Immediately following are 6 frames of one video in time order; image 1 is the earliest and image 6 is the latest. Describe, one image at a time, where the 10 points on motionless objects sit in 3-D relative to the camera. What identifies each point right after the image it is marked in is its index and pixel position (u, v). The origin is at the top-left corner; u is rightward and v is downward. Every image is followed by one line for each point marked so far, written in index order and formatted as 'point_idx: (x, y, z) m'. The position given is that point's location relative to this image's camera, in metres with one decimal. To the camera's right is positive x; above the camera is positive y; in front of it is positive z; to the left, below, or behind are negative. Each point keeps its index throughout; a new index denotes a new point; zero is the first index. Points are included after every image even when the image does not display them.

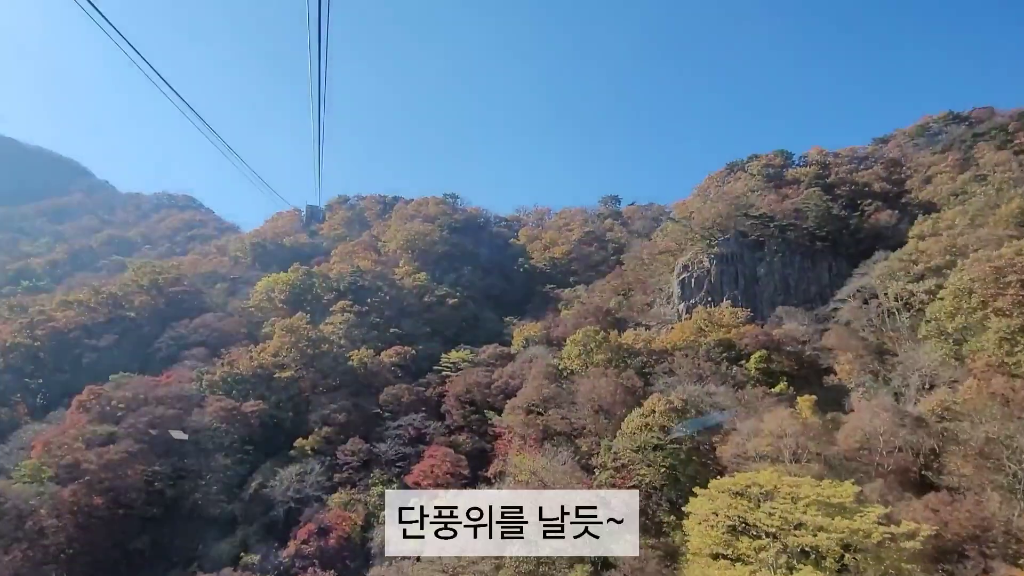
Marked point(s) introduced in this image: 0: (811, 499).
0: (+5.9, -4.1, +12.9) m
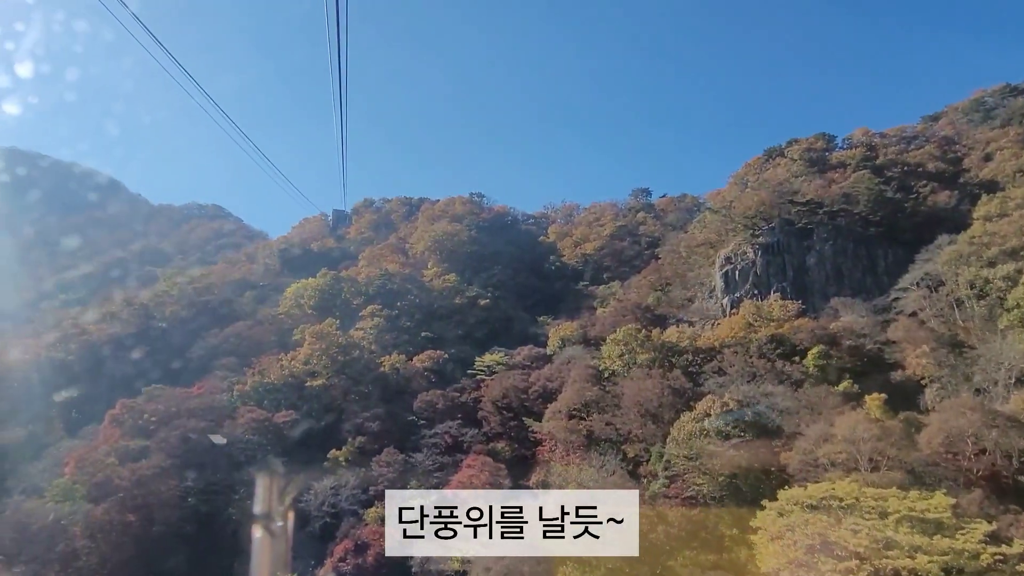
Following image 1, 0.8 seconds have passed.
0: (+6.8, -3.9, +11.5) m
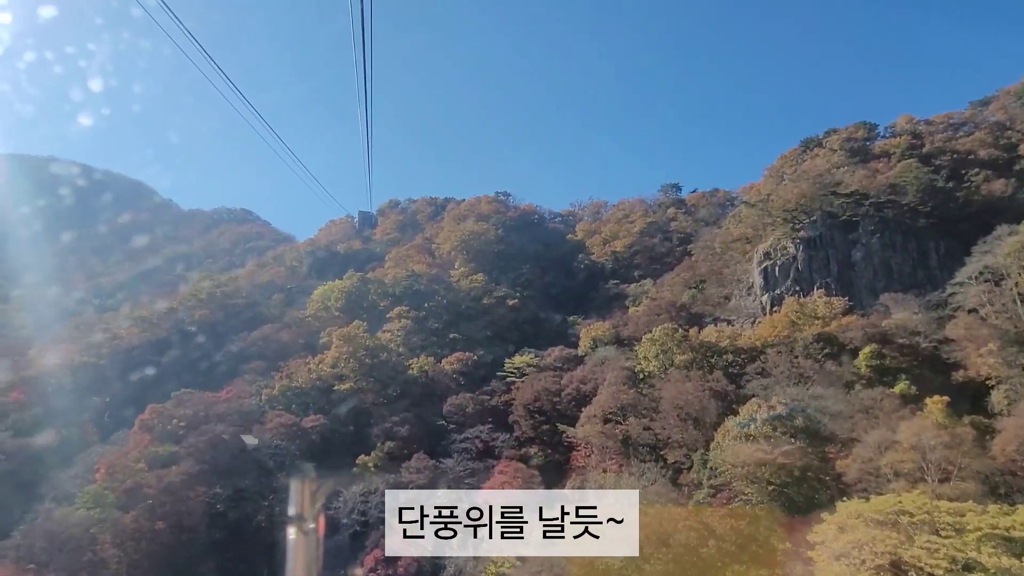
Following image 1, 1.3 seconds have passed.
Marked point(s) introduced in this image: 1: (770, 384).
0: (+7.4, -3.9, +10.4) m
1: (+7.6, -2.8, +19.3) m
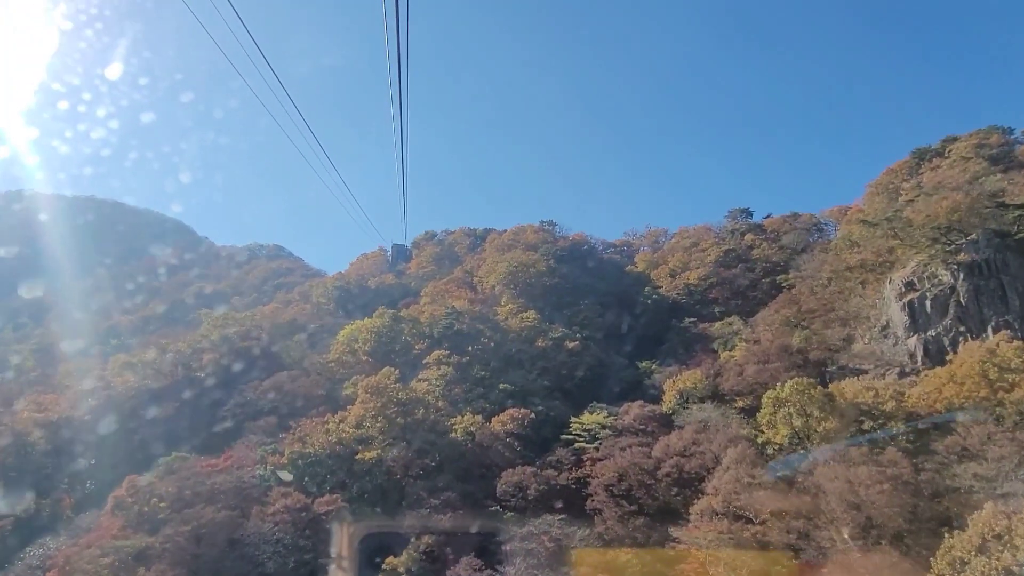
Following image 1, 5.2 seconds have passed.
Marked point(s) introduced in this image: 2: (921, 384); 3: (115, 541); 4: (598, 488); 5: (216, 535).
0: (+8.9, -4.2, +4.1) m
1: (+9.4, -3.7, +13.0) m
2: (+11.1, -2.6, +17.8) m
3: (-10.8, -6.8, +17.9) m
4: (+2.4, -5.6, +18.4) m
5: (-8.3, -6.9, +18.6) m
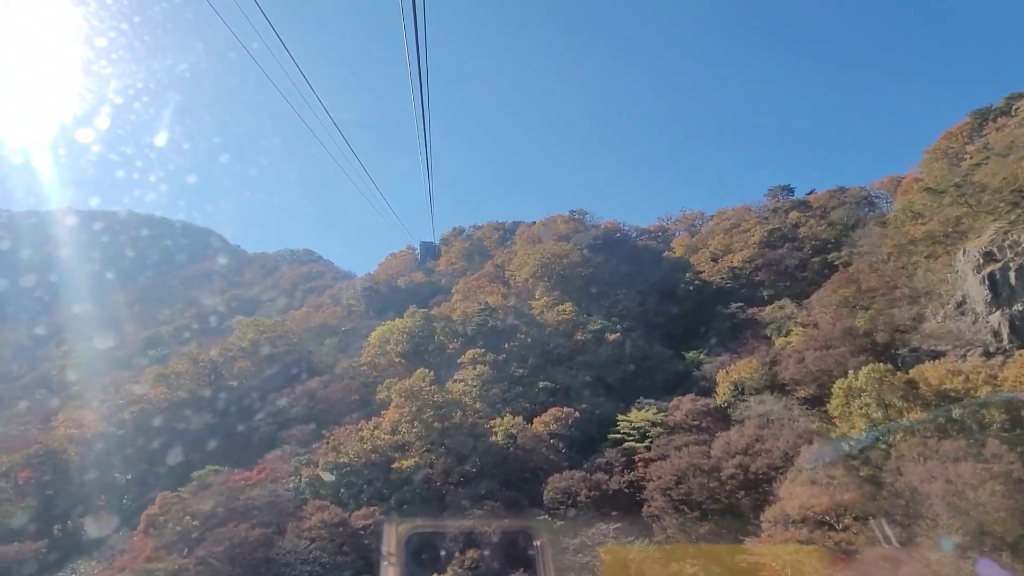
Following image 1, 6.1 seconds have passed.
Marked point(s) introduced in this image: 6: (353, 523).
0: (+9.4, -3.7, +2.2) m
1: (+10.3, -3.1, +11.1) m
2: (+12.1, -1.9, +15.9) m
3: (-9.5, -7.1, +17.0) m
4: (+3.6, -5.2, +16.9) m
5: (-6.9, -7.1, +17.6) m
6: (-4.6, -6.7, +19.0) m
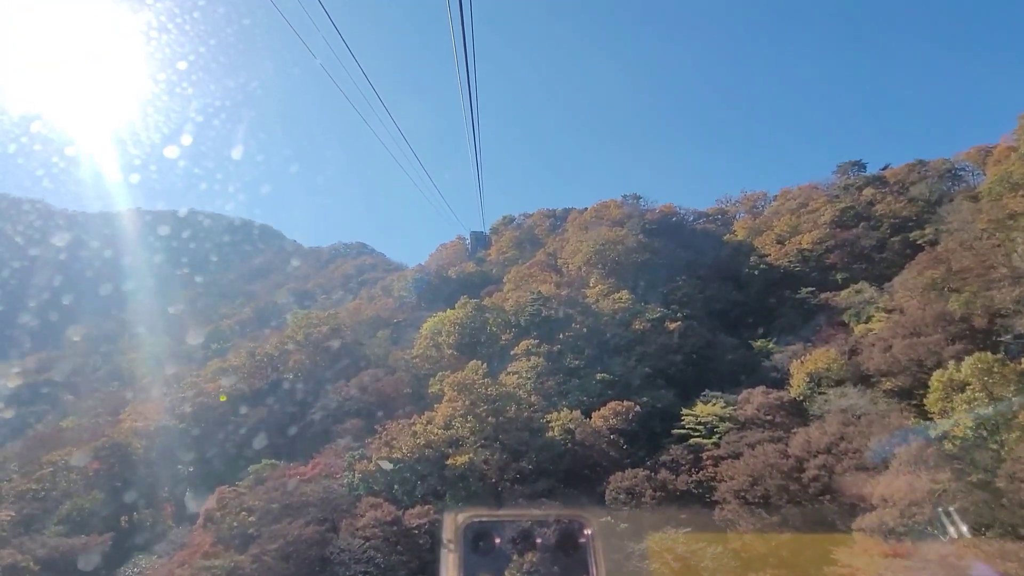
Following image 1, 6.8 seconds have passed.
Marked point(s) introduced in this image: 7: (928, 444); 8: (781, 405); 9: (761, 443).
0: (+9.6, -3.5, +0.4) m
1: (+11.2, -2.7, +9.2) m
2: (+13.4, -1.4, +13.8) m
3: (-8.0, -6.9, +16.7) m
4: (+5.0, -4.9, +15.5) m
5: (-5.4, -6.9, +17.1) m
6: (-2.9, -6.4, +18.3) m
7: (+8.7, -3.2, +13.9) m
8: (+8.0, -3.4, +19.5) m
9: (+6.5, -4.0, +17.2) m
